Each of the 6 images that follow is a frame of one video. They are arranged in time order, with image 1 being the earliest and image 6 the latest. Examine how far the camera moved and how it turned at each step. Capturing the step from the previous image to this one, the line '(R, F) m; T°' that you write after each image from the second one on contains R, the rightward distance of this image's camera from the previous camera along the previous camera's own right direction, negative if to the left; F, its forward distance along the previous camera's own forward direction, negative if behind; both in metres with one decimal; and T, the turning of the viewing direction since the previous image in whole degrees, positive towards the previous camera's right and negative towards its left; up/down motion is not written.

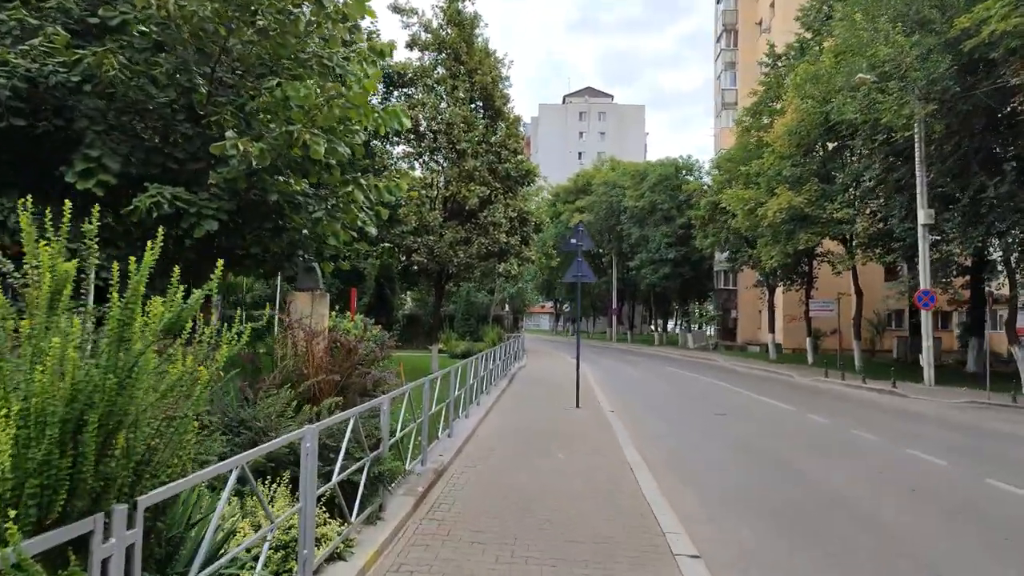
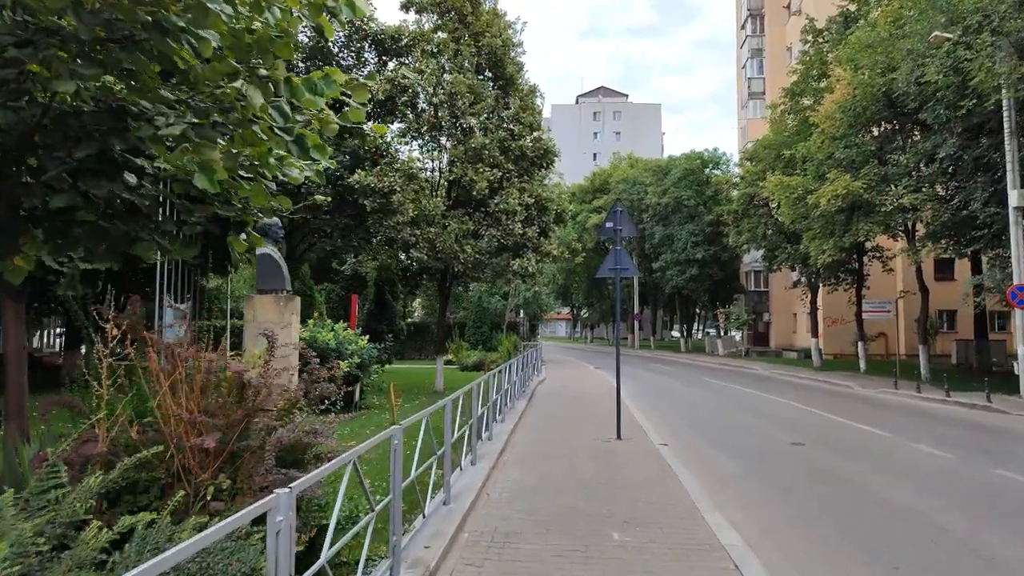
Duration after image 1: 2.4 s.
(-0.1, +3.2) m; -1°
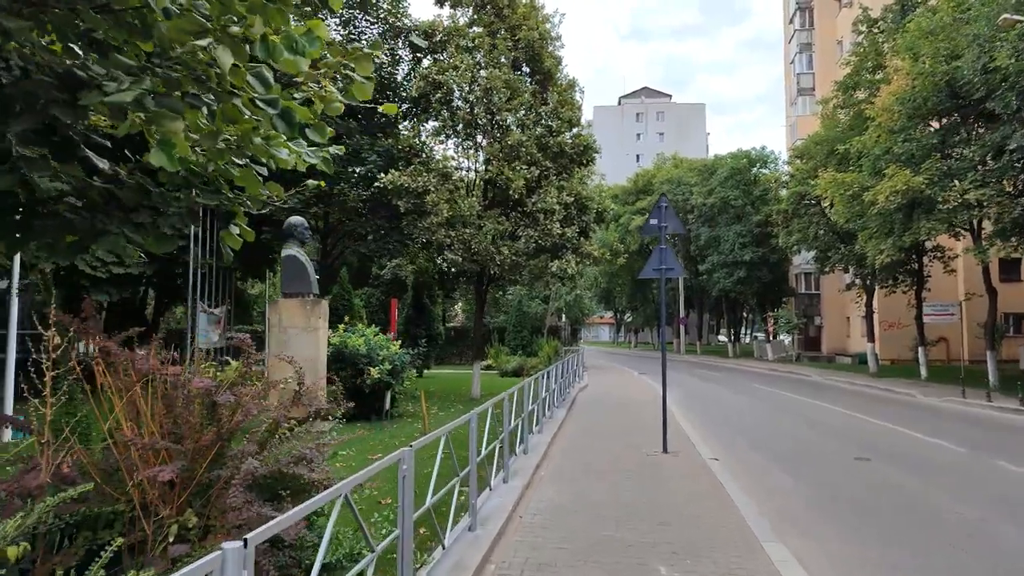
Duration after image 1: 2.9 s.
(+0.1, +0.7) m; -3°
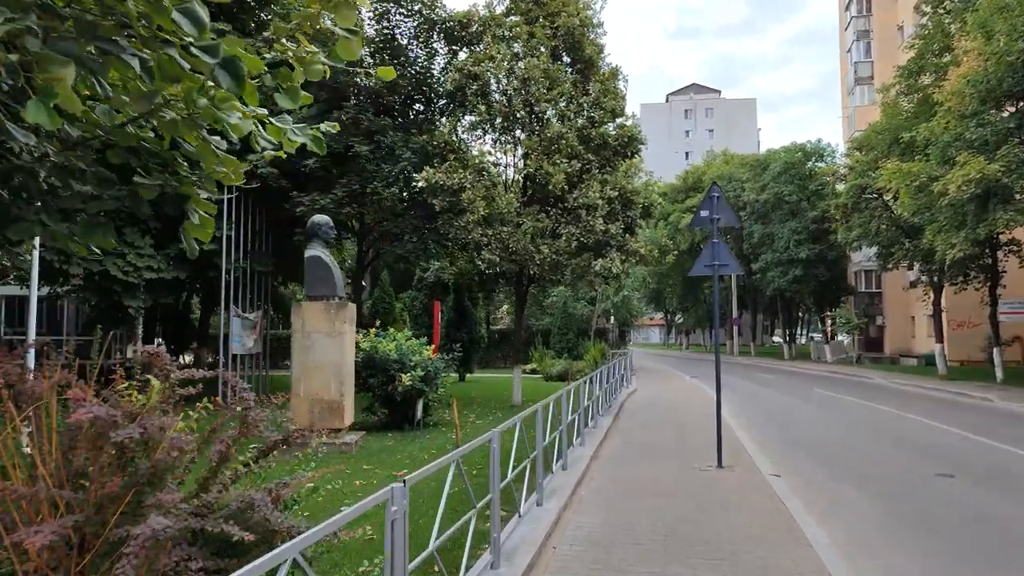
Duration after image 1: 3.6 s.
(+0.1, +0.8) m; -4°
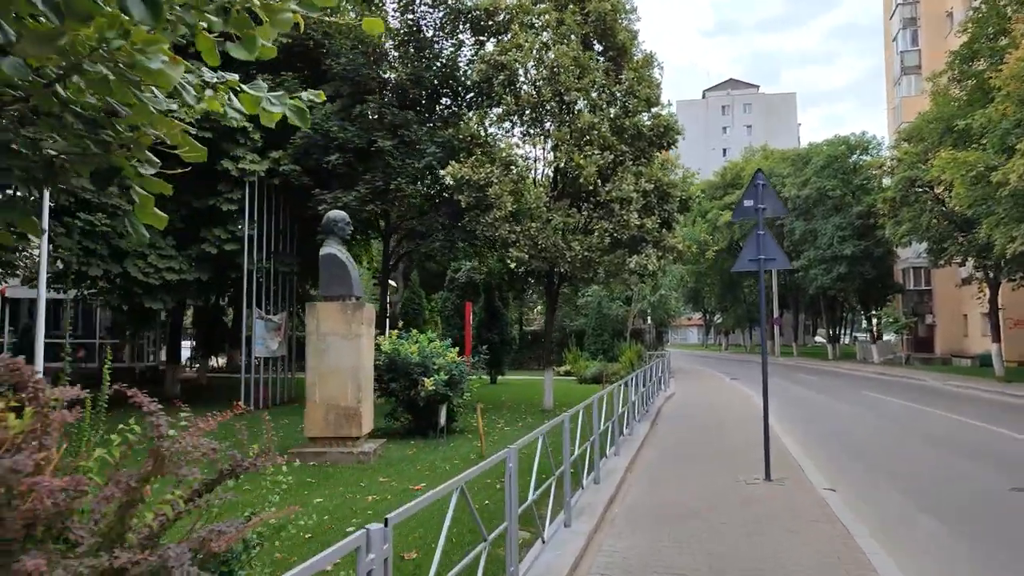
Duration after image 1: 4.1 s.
(+0.1, +0.7) m; -3°
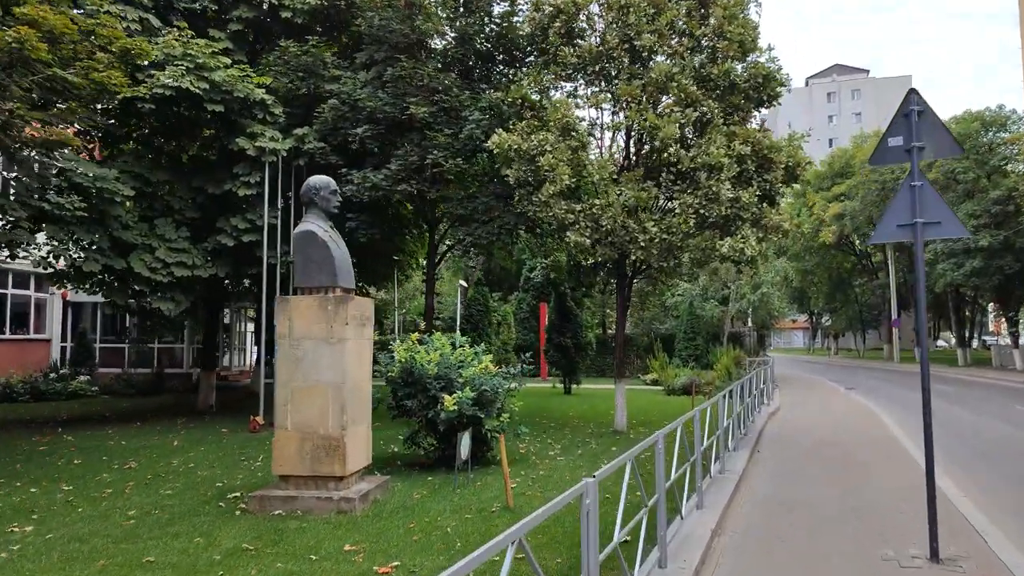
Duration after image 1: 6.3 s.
(+0.5, +2.7) m; -7°
